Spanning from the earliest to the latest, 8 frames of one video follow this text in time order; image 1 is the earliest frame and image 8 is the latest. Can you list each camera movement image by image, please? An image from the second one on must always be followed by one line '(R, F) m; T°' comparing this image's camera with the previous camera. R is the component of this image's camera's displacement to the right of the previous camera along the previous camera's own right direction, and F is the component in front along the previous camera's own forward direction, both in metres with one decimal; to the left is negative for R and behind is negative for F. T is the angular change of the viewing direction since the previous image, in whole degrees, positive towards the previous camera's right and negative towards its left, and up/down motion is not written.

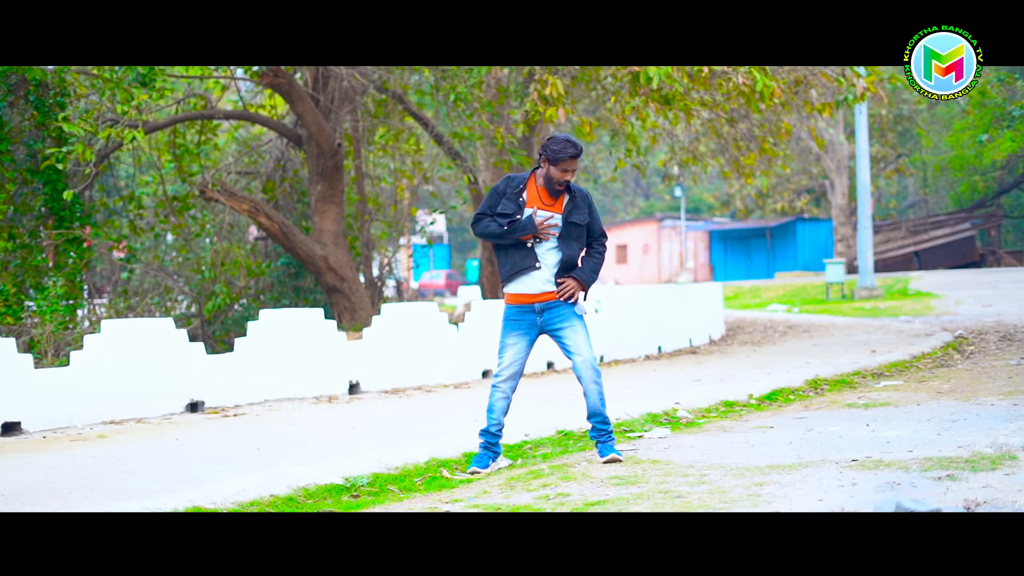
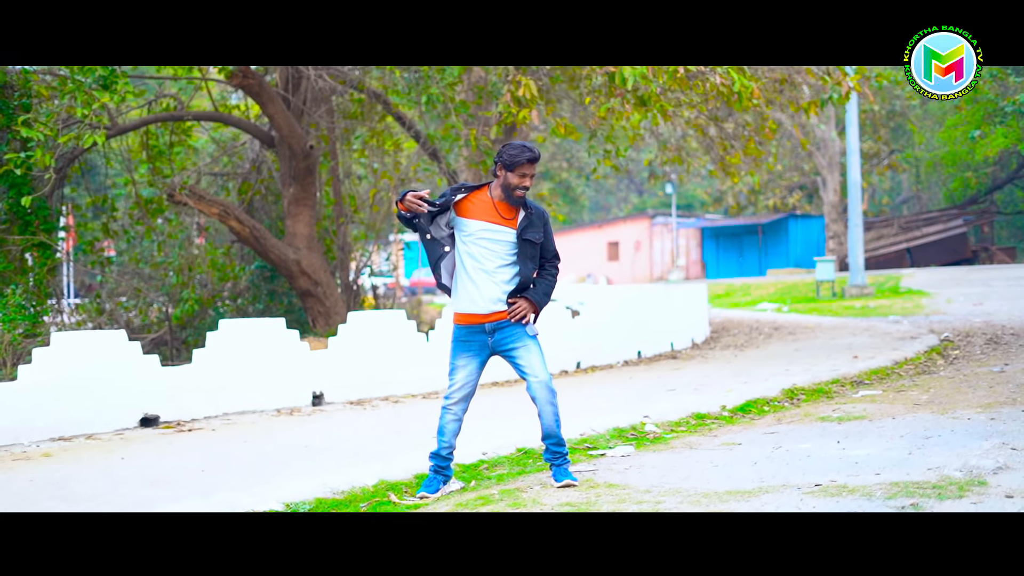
(+0.2, +0.3) m; 0°
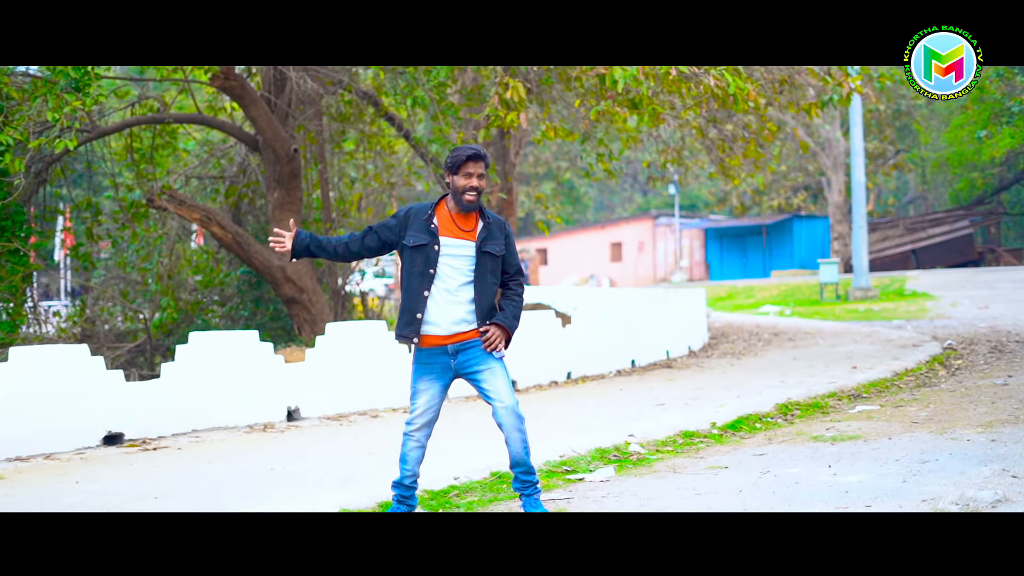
(+0.2, +0.4) m; 0°
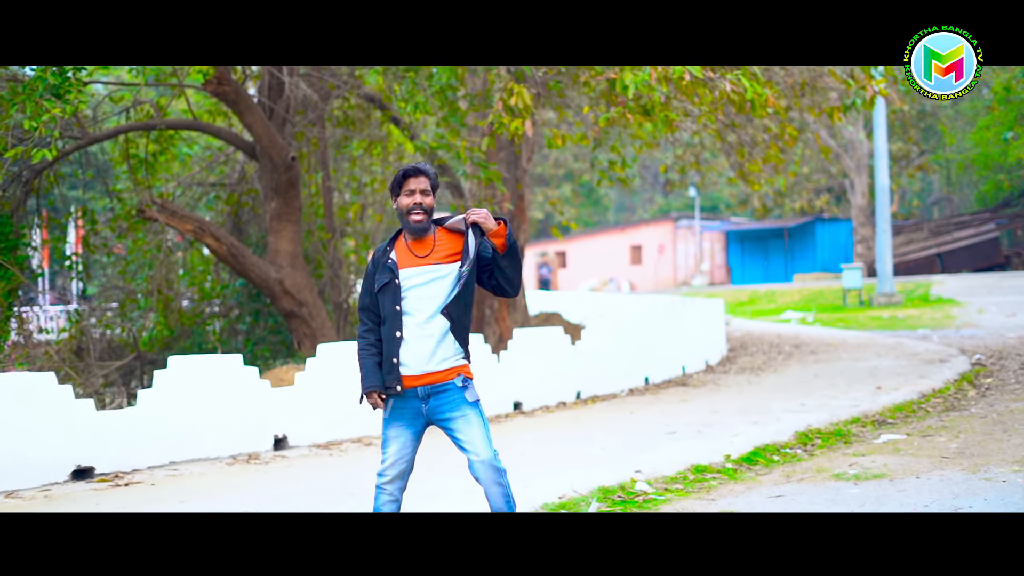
(+0.1, +0.6) m; -1°
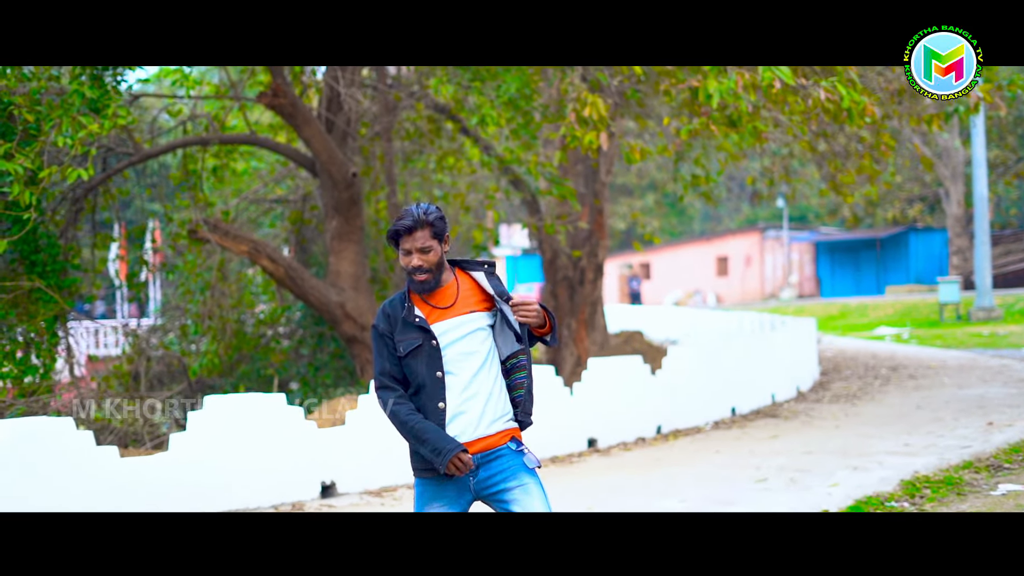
(+0.1, +0.9) m; -3°
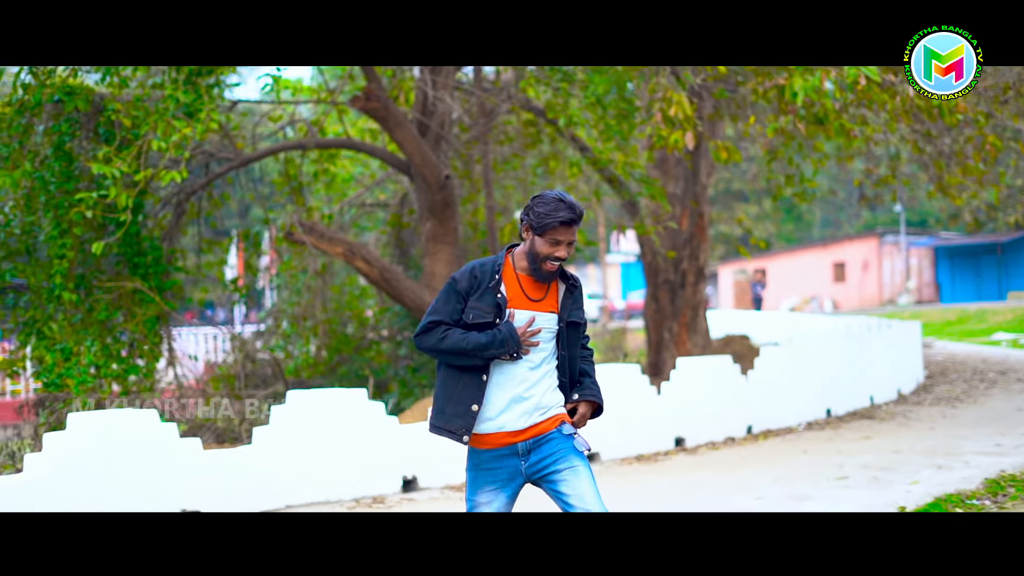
(+0.2, -0.1) m; -5°
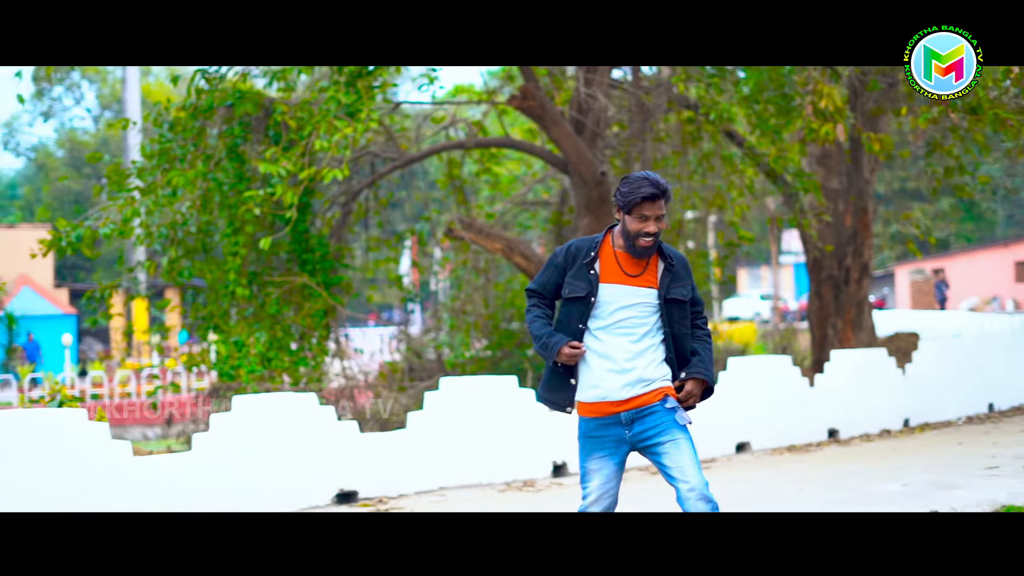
(+0.2, -0.2) m; -7°
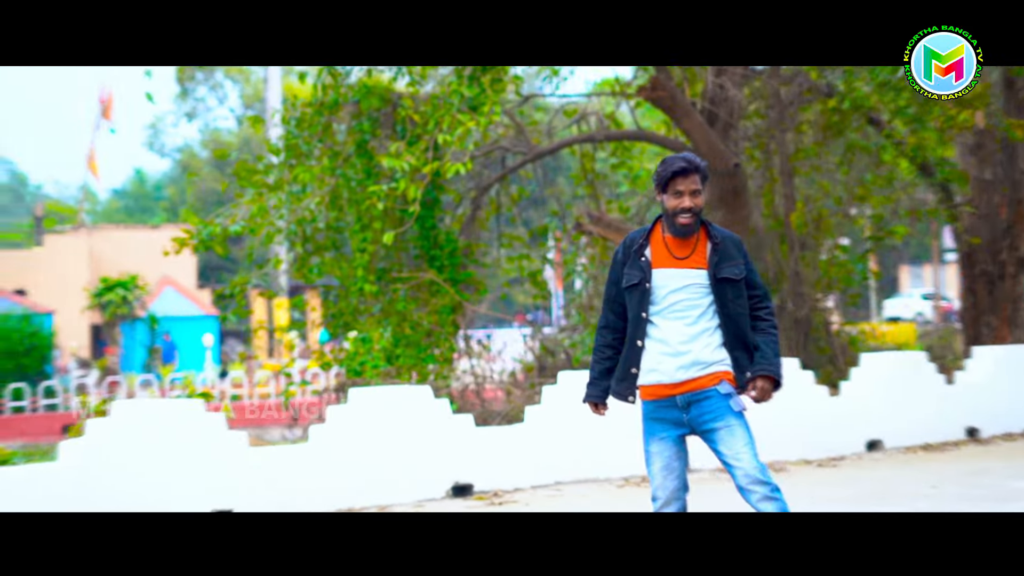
(+0.2, +0.1) m; -6°
